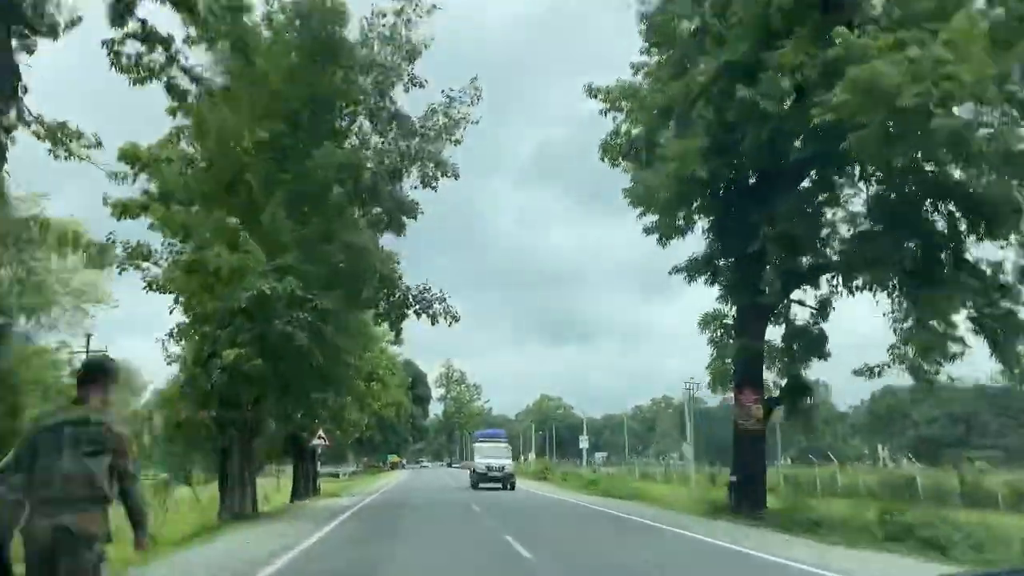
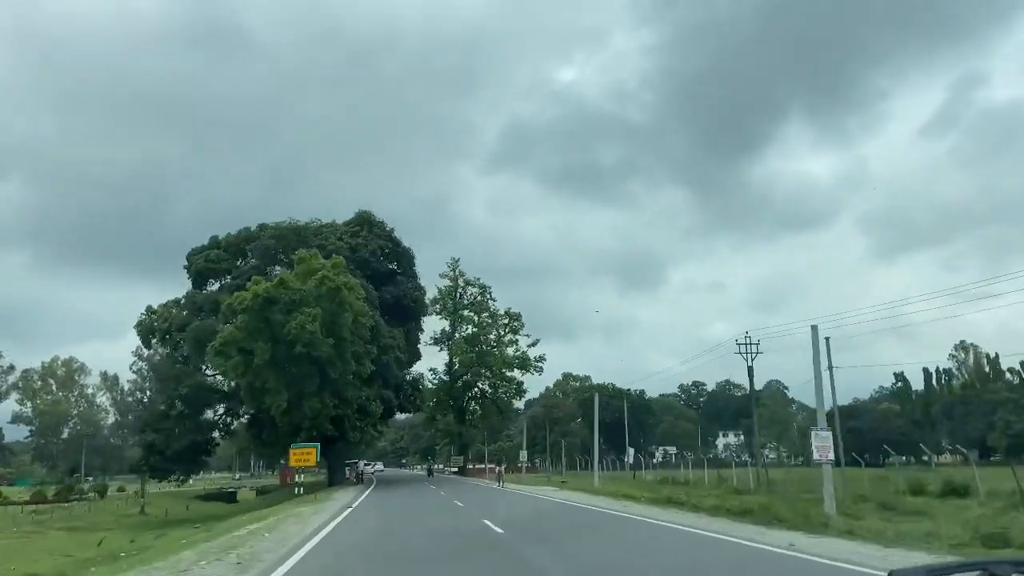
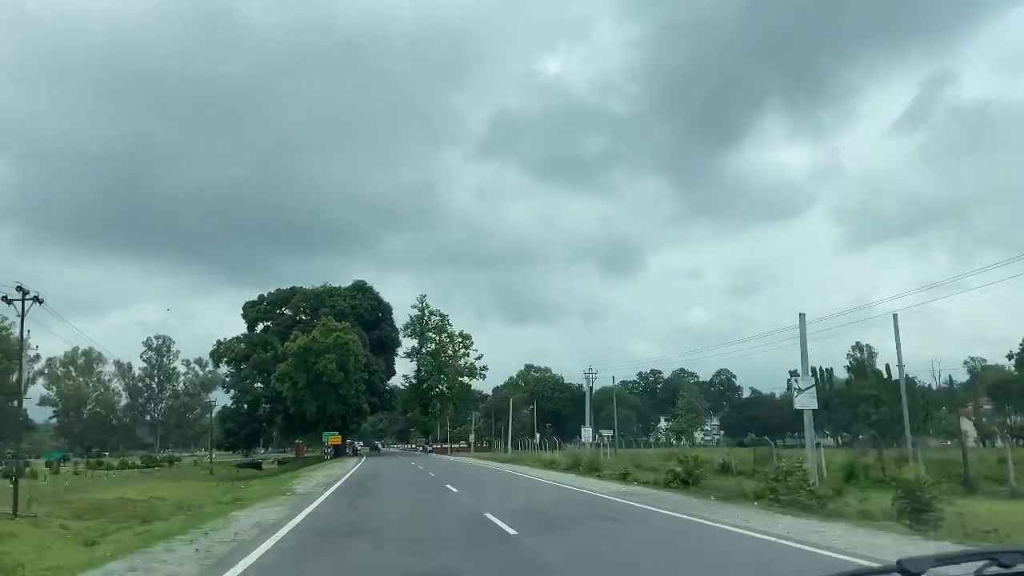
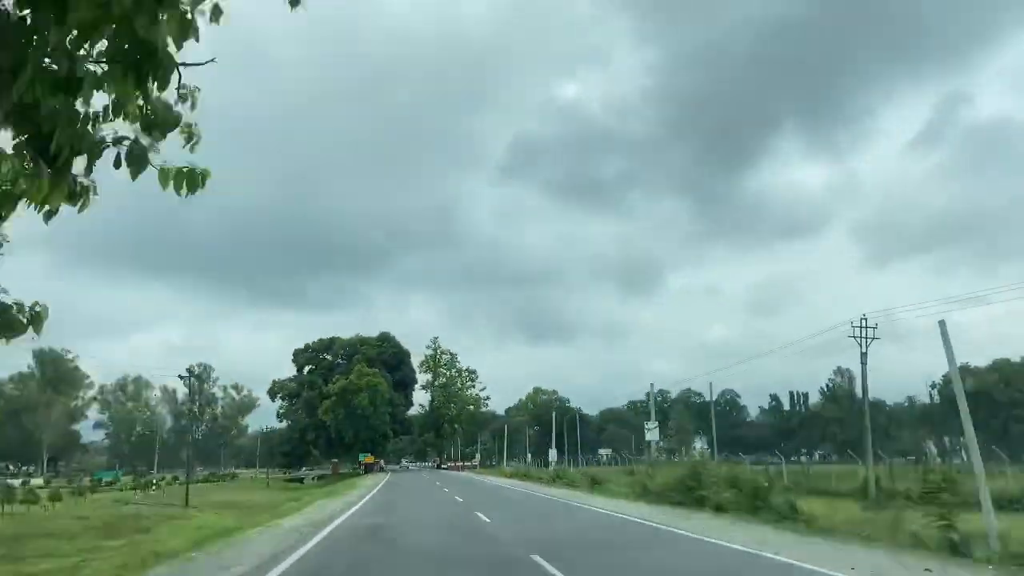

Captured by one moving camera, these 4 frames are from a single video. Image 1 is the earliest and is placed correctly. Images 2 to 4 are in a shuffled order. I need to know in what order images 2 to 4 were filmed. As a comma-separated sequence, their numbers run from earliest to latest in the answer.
4, 3, 2
